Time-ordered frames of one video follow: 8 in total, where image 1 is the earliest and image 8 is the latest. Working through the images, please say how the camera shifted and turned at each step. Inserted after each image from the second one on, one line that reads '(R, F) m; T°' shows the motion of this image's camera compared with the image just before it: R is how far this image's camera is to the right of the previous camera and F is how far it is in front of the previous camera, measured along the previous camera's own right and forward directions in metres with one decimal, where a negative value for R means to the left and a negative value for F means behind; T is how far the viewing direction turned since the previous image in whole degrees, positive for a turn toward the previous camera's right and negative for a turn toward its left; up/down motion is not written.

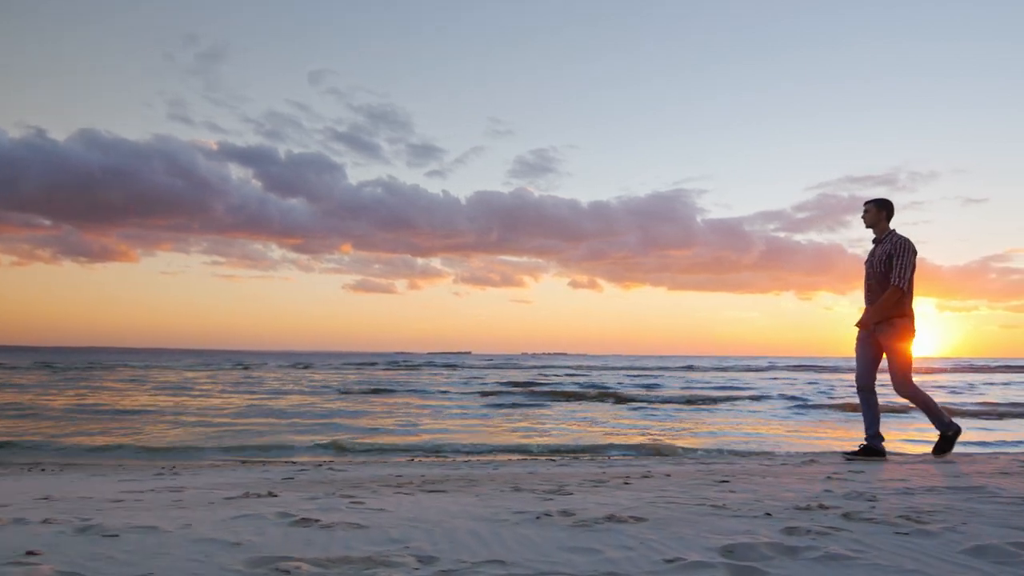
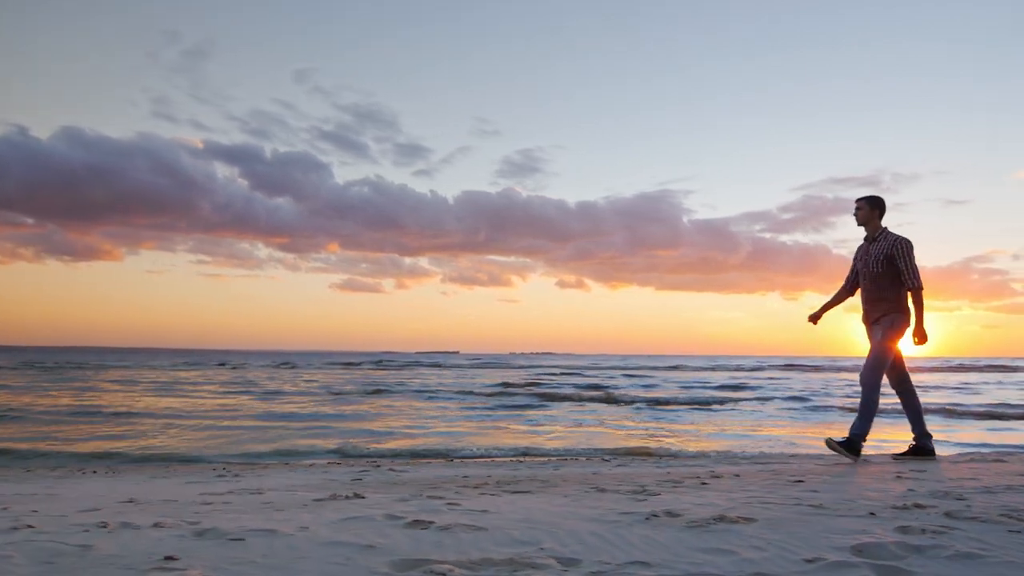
(-0.4, 0.0) m; +1°
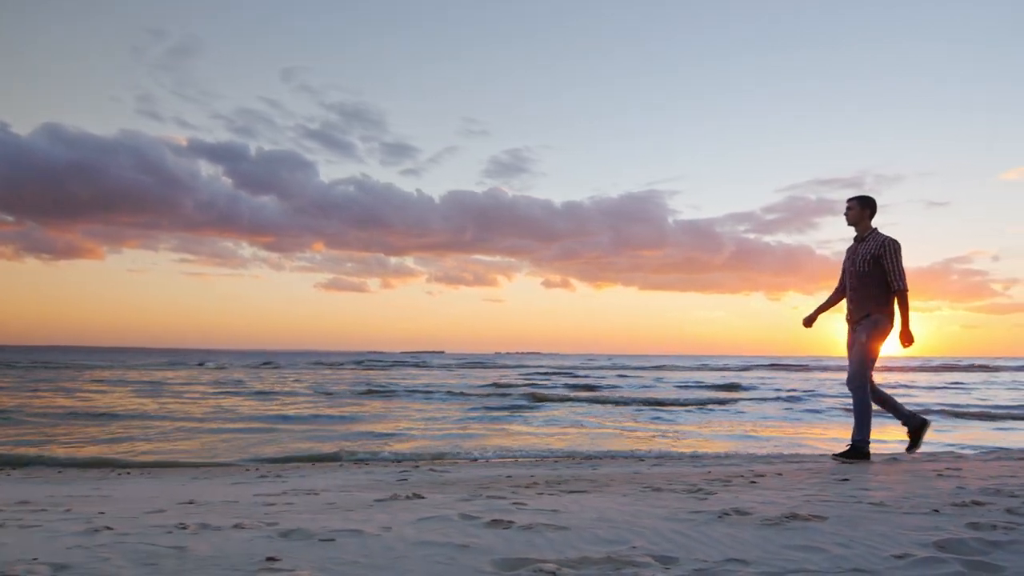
(-0.3, 0.0) m; +1°
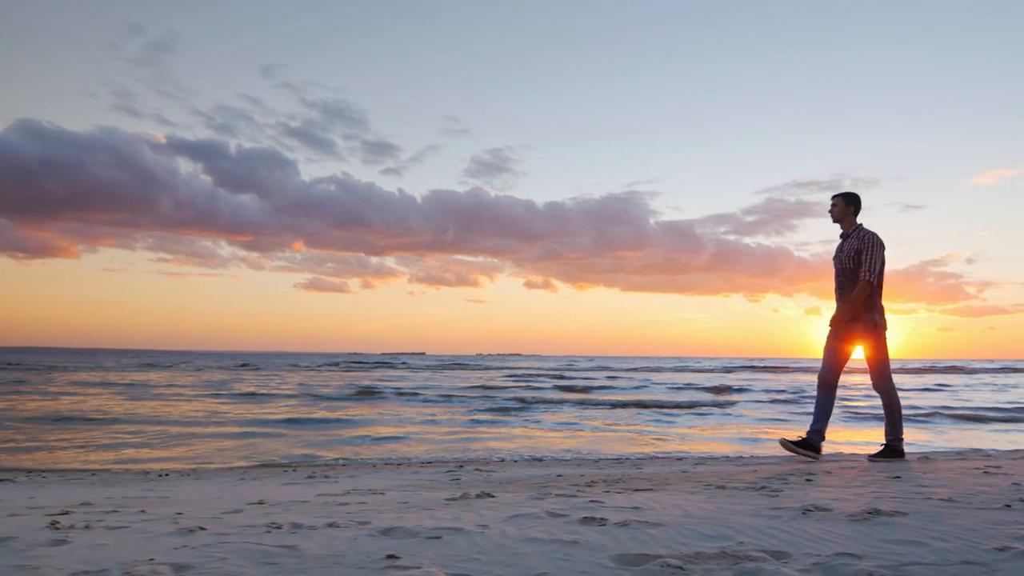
(-0.4, 0.0) m; +2°
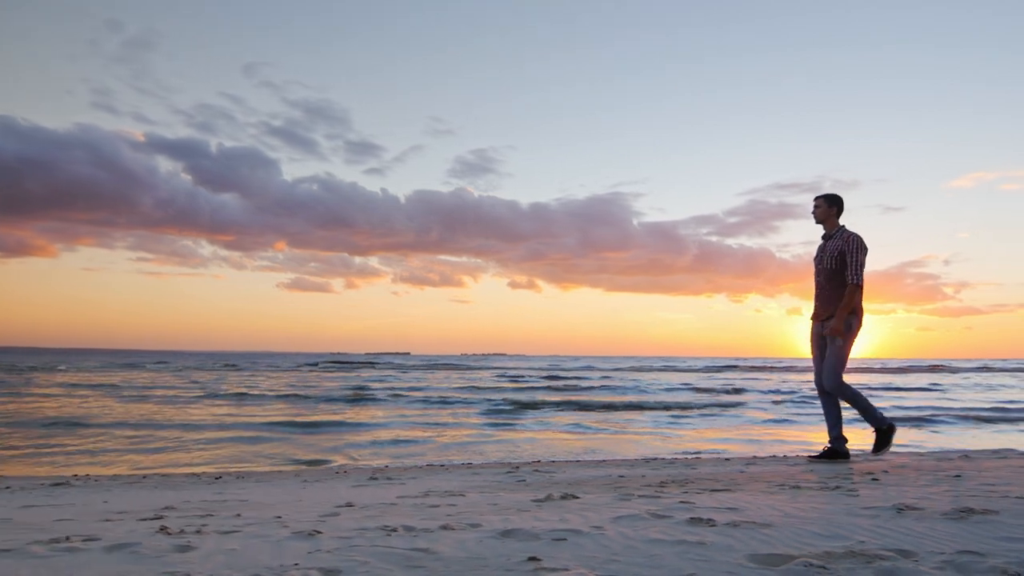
(-0.4, 0.0) m; +1°
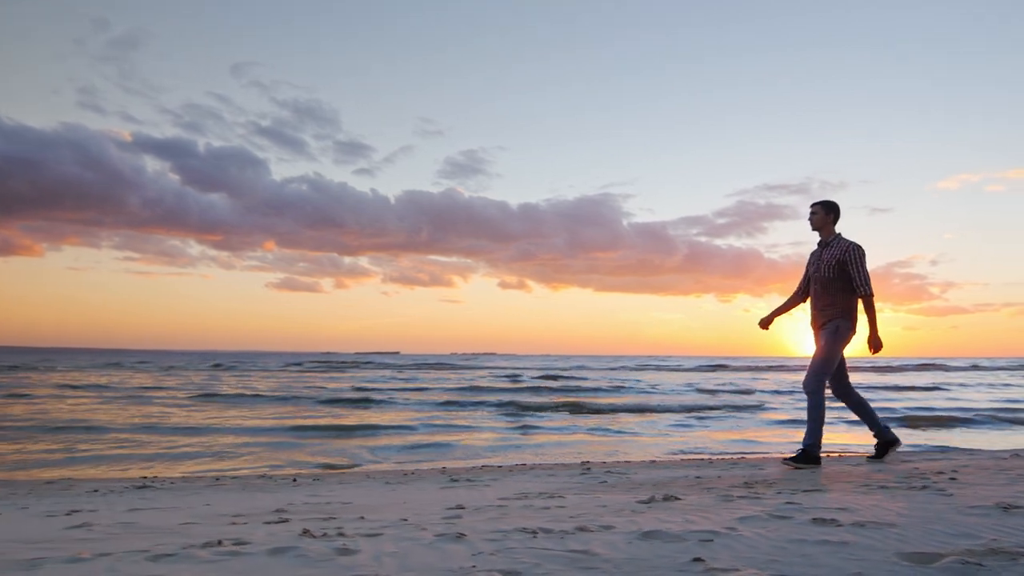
(-0.5, -0.1) m; +1°
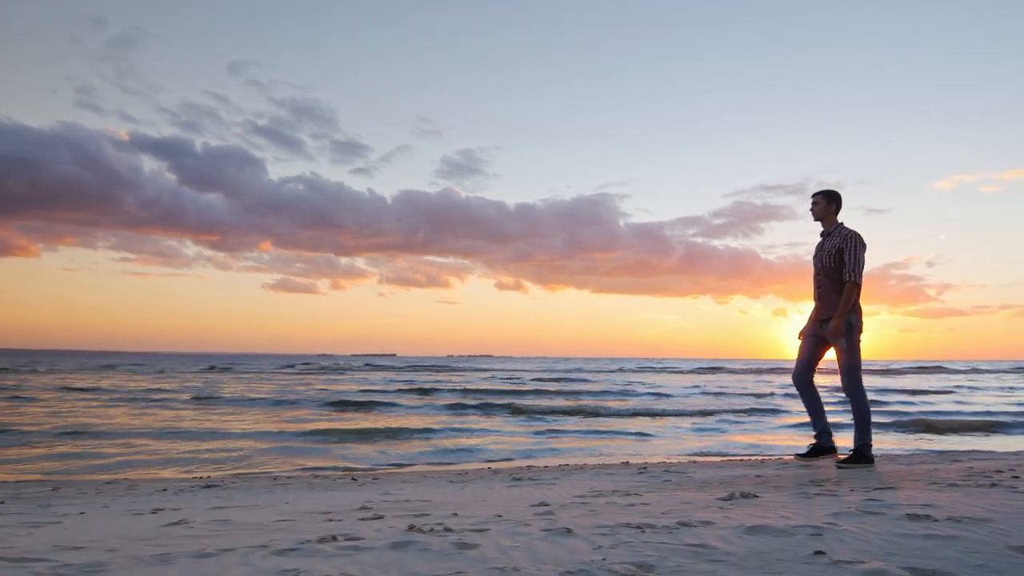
(-0.4, 0.0) m; 0°
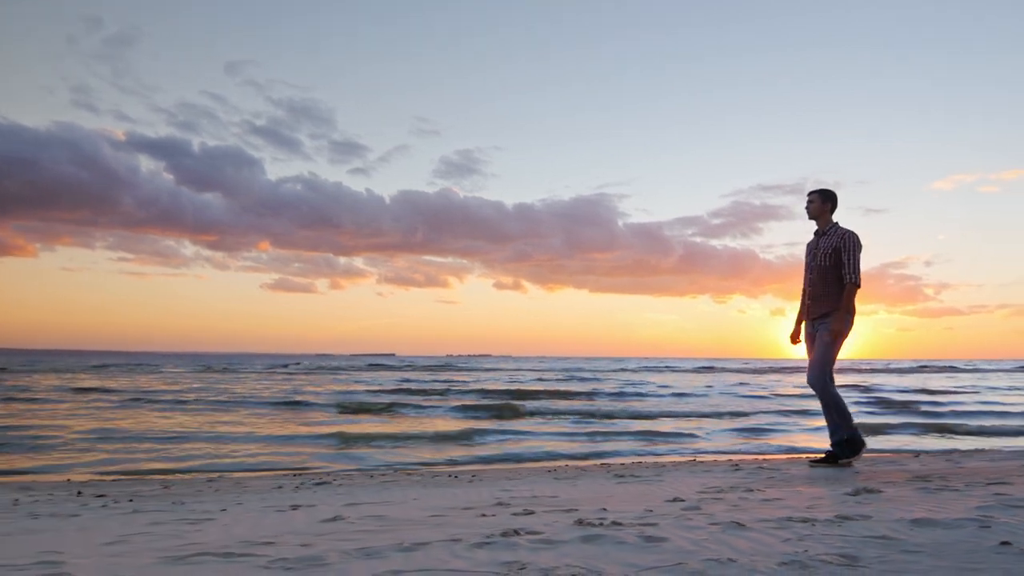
(0.0, 0.0) m; 0°
